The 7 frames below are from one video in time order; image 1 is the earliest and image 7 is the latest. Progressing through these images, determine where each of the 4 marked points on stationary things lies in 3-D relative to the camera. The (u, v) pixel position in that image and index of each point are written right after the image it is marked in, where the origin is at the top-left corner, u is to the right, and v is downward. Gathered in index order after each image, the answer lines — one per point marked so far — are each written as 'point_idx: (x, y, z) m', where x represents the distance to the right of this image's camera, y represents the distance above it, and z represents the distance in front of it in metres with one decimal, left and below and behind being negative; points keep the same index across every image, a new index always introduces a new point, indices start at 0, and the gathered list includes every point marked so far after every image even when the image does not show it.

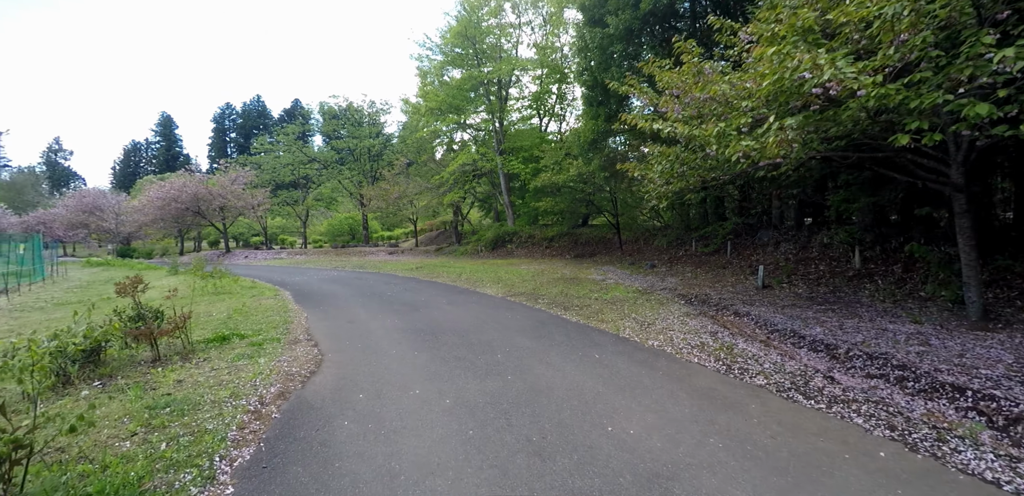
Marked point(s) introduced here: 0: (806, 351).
0: (+3.9, -1.3, +6.2) m
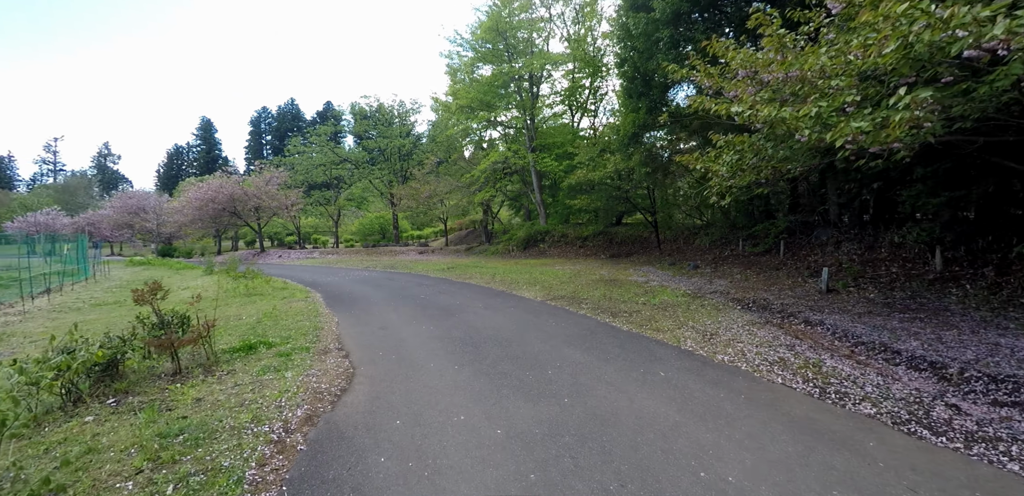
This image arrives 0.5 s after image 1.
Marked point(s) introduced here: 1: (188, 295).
0: (+4.4, -1.4, +5.4) m
1: (-8.6, -1.3, +12.6) m
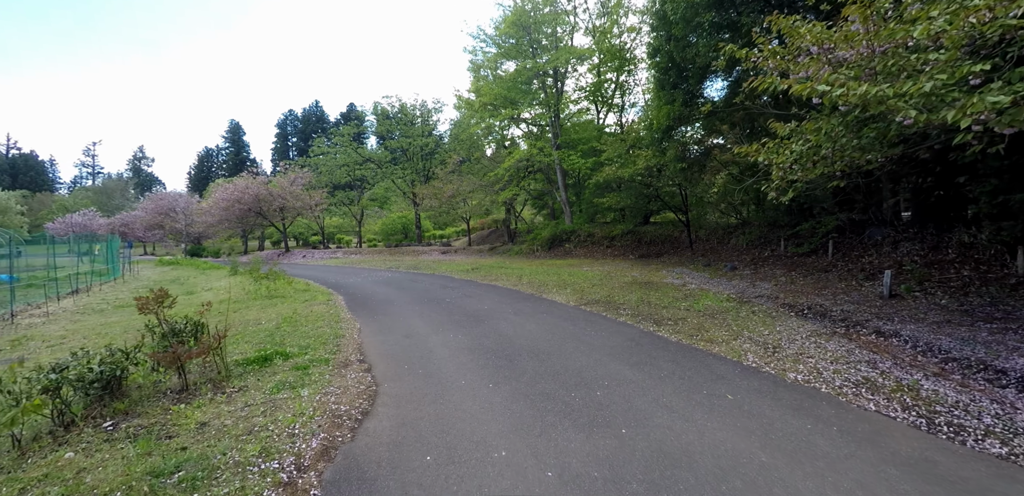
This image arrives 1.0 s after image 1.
0: (+4.8, -1.4, +4.5) m
1: (-7.8, -1.3, +12.3) m
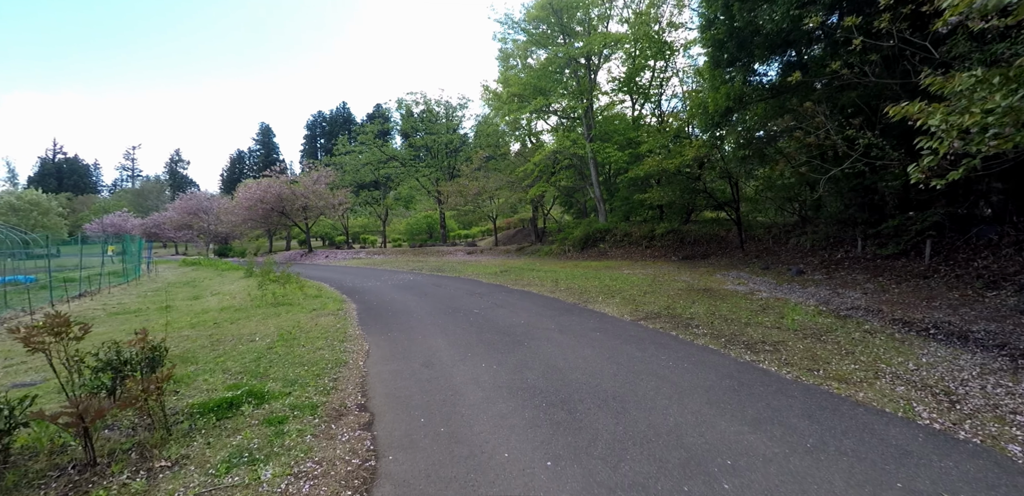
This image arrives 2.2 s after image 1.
0: (+5.3, -1.4, +2.7) m
1: (-7.0, -1.3, +11.1) m
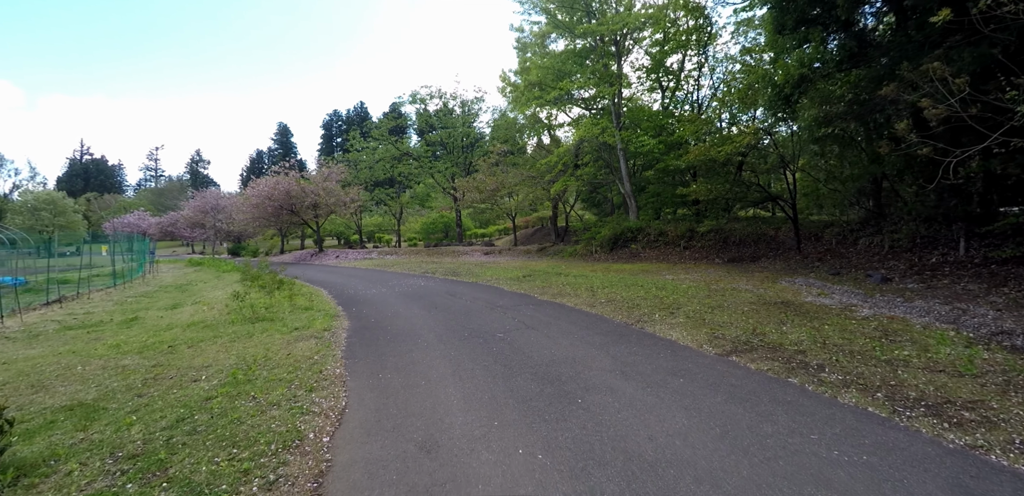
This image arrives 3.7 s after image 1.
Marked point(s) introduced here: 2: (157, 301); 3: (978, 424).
0: (+5.6, -1.5, +0.5) m
1: (-6.4, -1.3, +9.3) m
2: (-9.2, -1.4, +12.4) m
3: (+3.4, -1.3, +3.5) m
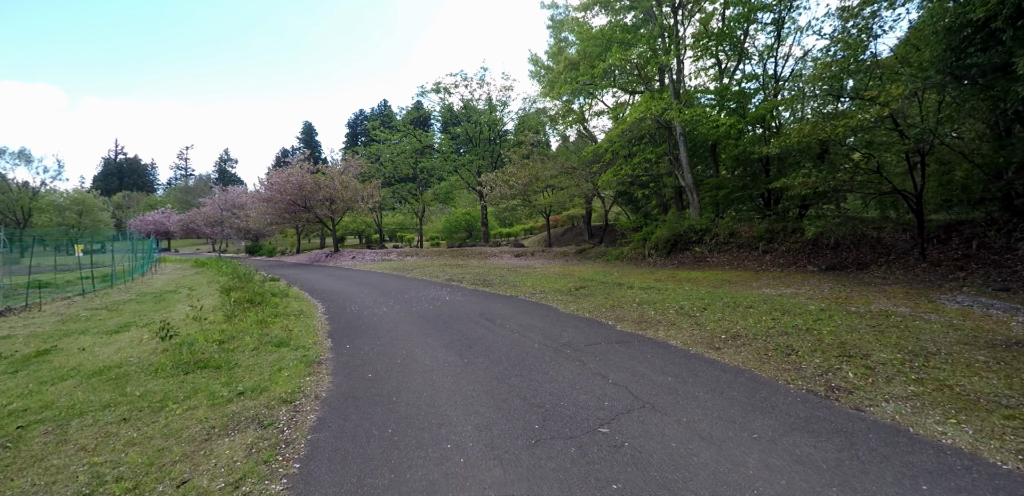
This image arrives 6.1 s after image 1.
0: (+6.1, -1.6, -2.8) m
1: (-5.5, -1.4, +6.5) m
2: (-8.2, -1.4, +9.8) m
3: (+4.1, -1.4, +0.3) m
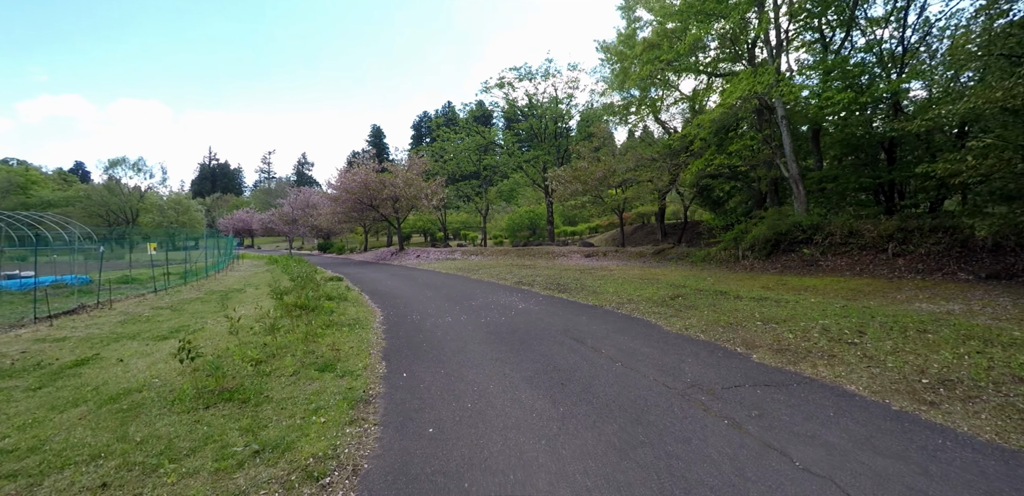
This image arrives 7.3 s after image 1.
0: (+5.9, -1.7, -5.0) m
1: (-4.4, -1.4, +5.7) m
2: (-6.6, -1.4, +9.3) m
3: (+4.3, -1.4, -1.7) m
